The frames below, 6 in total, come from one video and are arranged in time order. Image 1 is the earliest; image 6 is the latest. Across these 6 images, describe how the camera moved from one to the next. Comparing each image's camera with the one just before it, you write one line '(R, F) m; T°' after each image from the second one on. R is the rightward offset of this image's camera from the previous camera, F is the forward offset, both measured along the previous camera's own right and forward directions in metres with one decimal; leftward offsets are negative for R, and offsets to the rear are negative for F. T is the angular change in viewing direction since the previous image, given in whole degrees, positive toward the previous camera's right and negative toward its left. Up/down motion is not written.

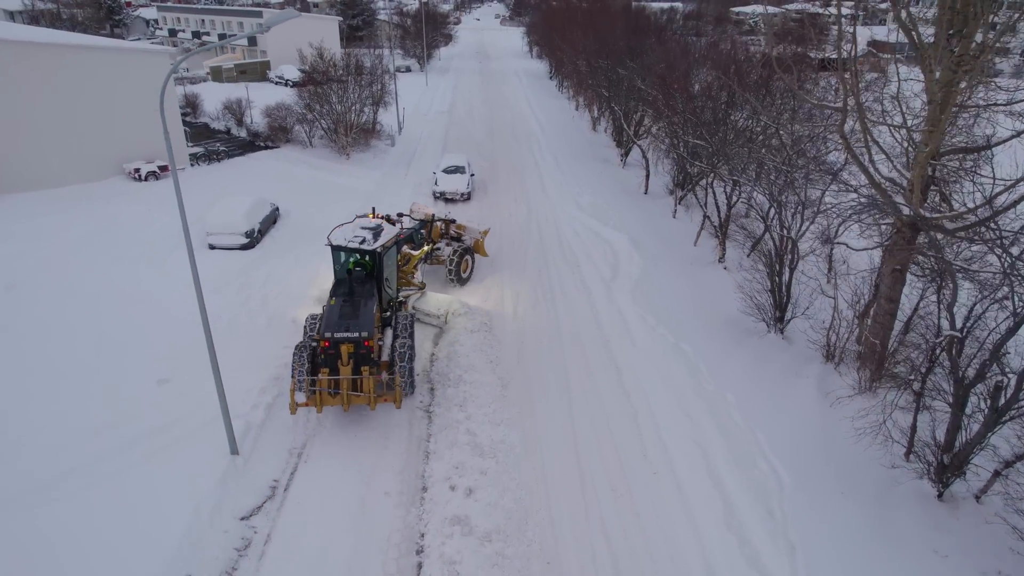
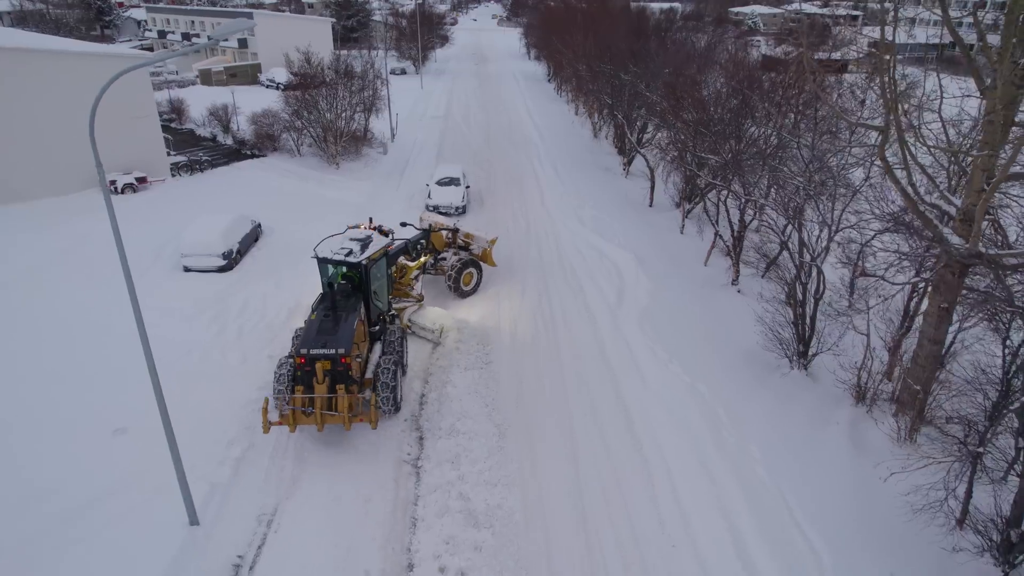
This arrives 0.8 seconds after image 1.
(0.0, +1.0) m; 0°
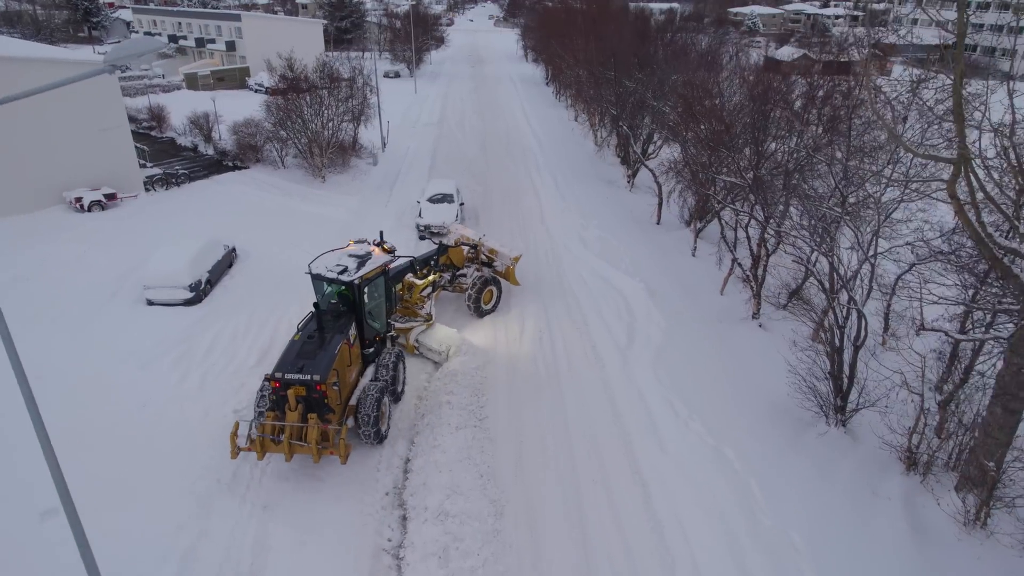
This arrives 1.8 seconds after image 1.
(0.0, +1.3) m; 0°
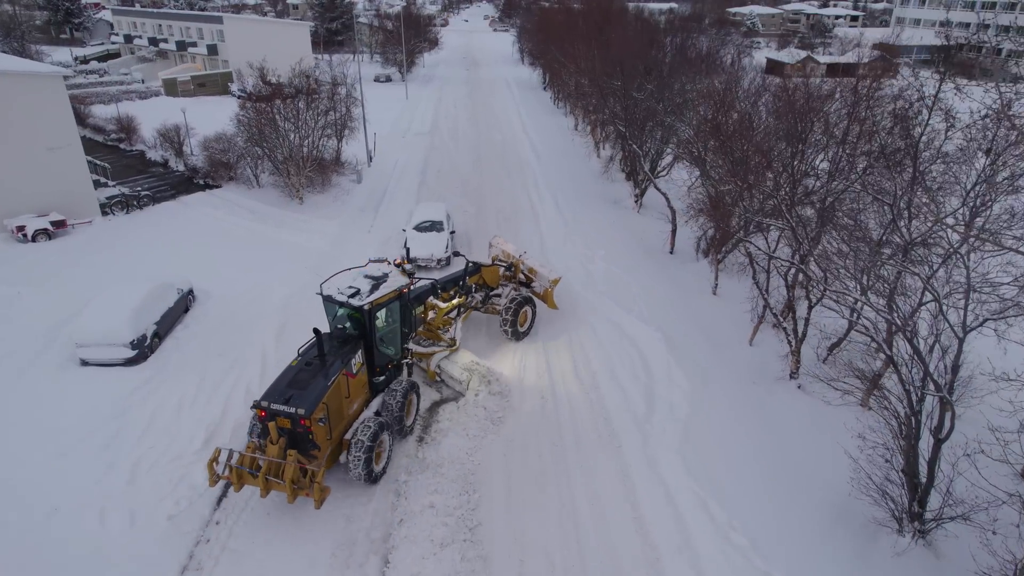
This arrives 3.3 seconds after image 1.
(0.0, +1.8) m; 0°
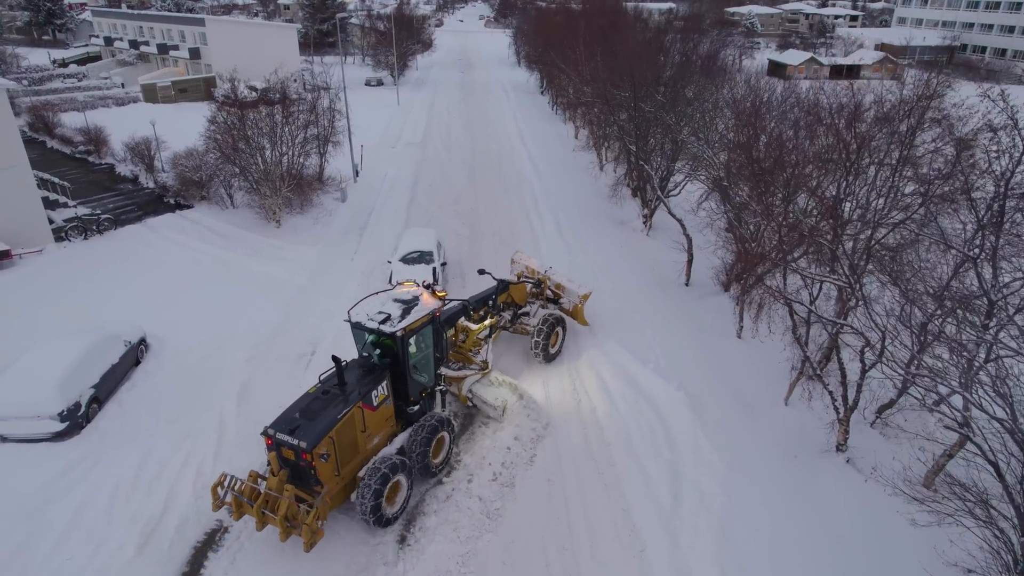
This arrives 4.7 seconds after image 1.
(0.0, +1.6) m; 0°
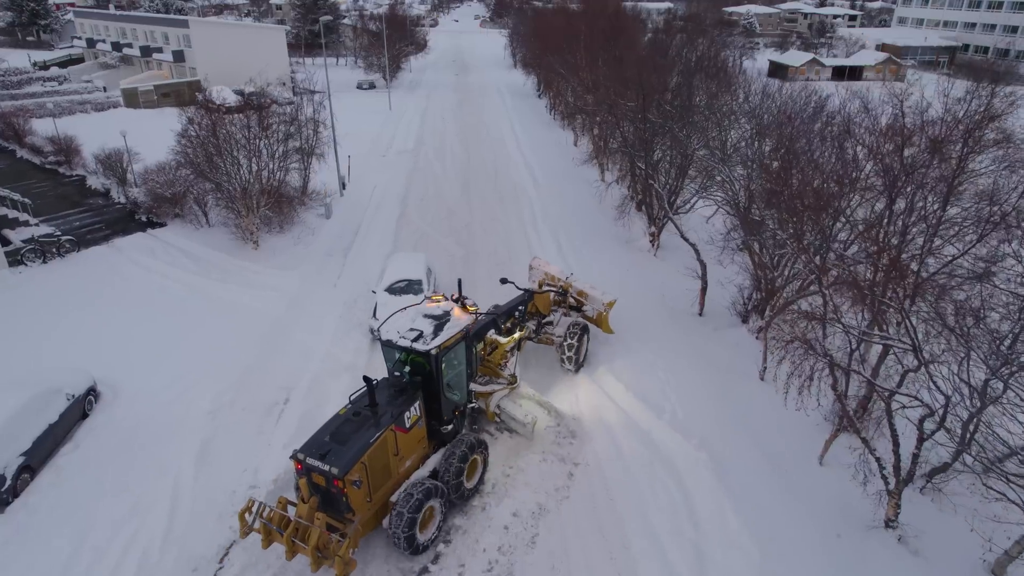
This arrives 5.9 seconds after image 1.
(0.0, +1.3) m; 0°
